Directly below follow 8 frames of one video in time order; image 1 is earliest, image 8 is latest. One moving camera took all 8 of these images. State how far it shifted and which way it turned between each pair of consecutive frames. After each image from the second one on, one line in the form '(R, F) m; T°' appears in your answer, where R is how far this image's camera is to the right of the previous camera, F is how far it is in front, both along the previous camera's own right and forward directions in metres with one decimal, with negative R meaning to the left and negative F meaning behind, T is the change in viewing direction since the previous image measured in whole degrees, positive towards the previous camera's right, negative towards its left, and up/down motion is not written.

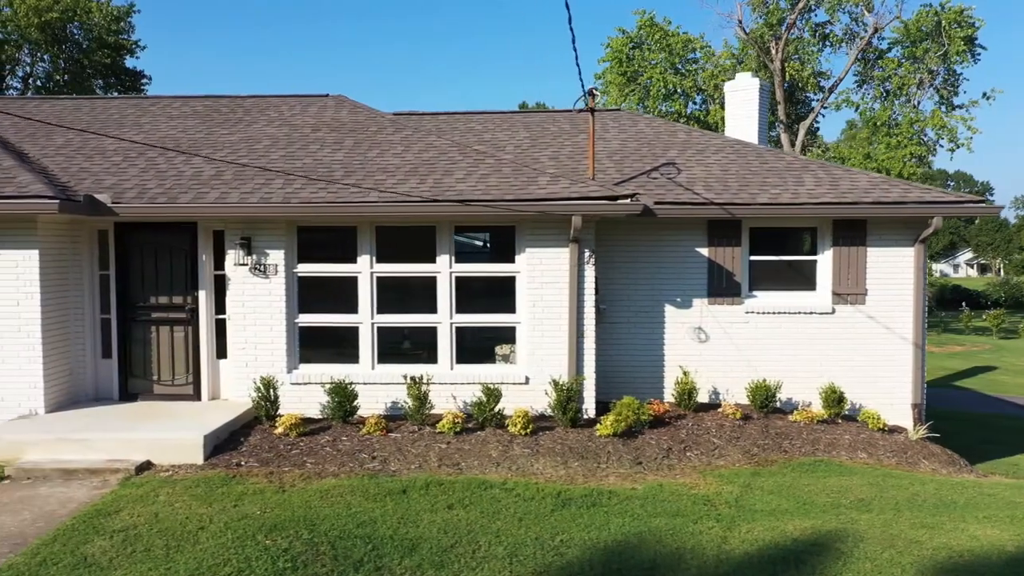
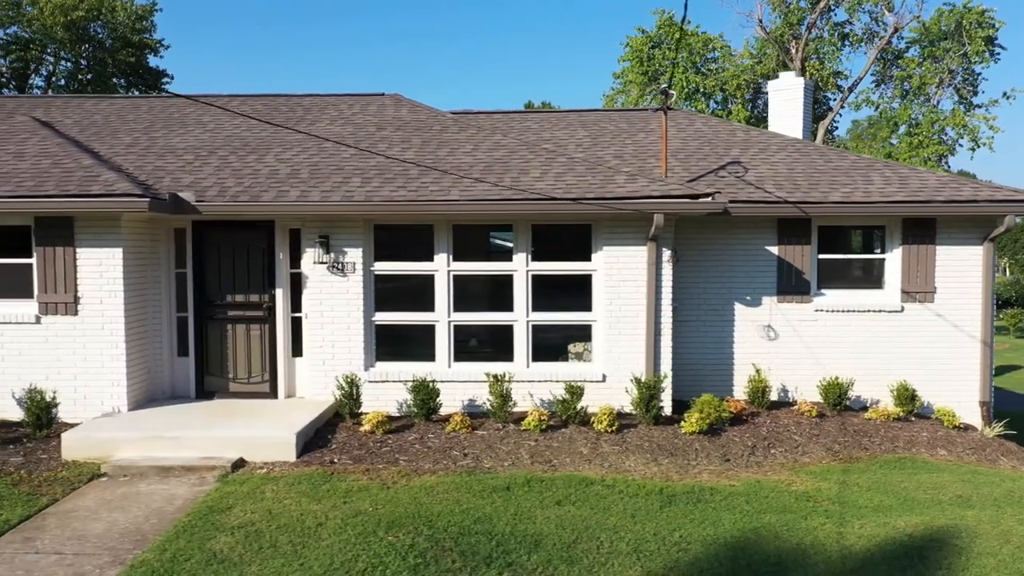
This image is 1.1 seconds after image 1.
(-0.7, 0.0) m; 0°
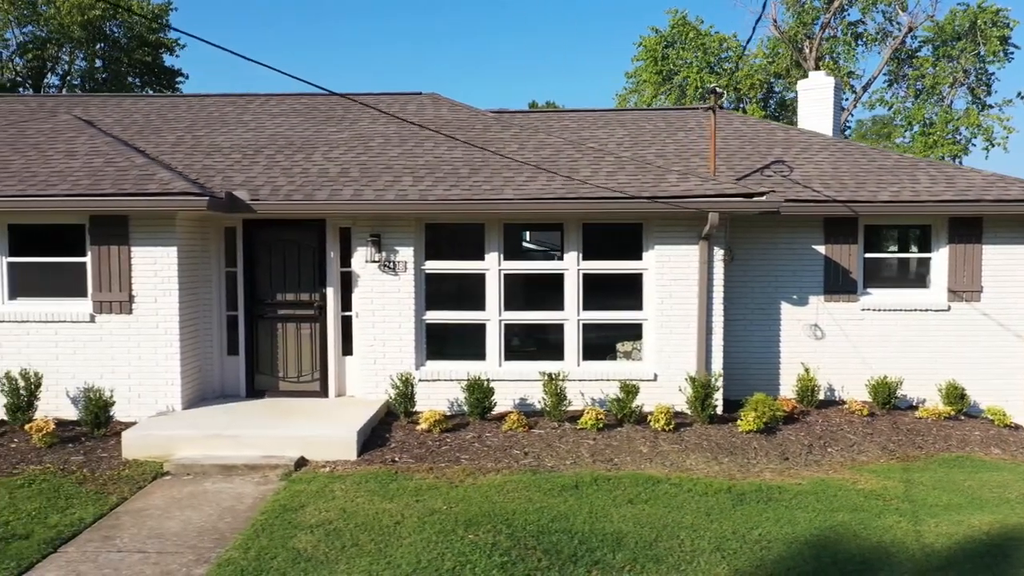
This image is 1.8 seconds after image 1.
(-0.5, 0.0) m; 0°
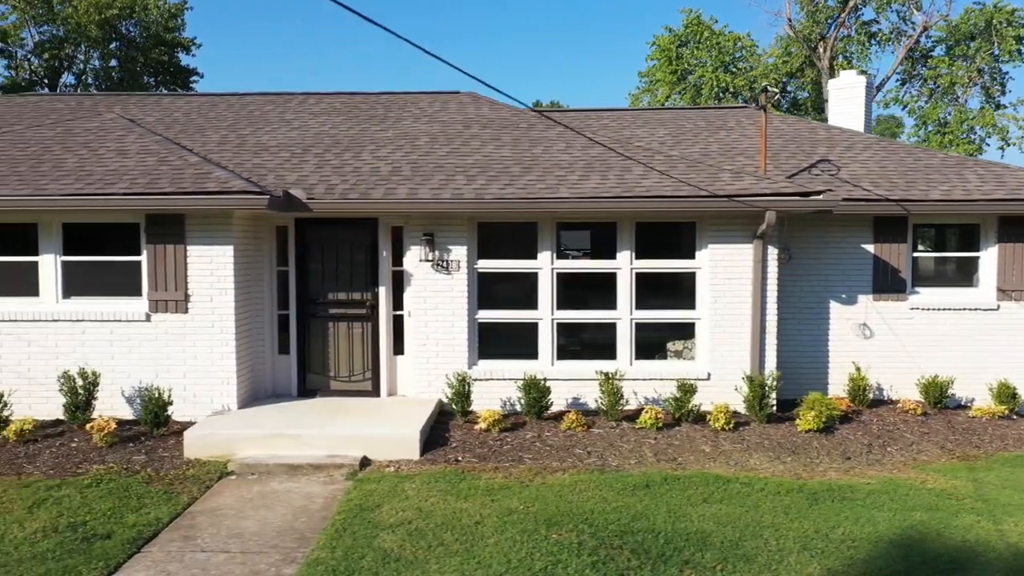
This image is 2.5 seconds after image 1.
(-0.5, 0.0) m; 0°
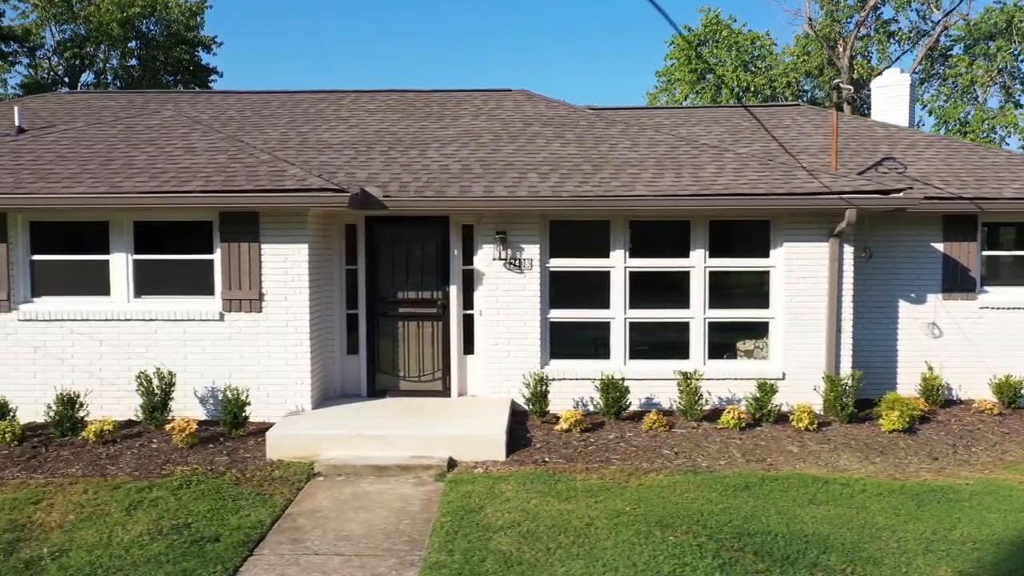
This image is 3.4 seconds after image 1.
(-0.7, +0.1) m; 0°
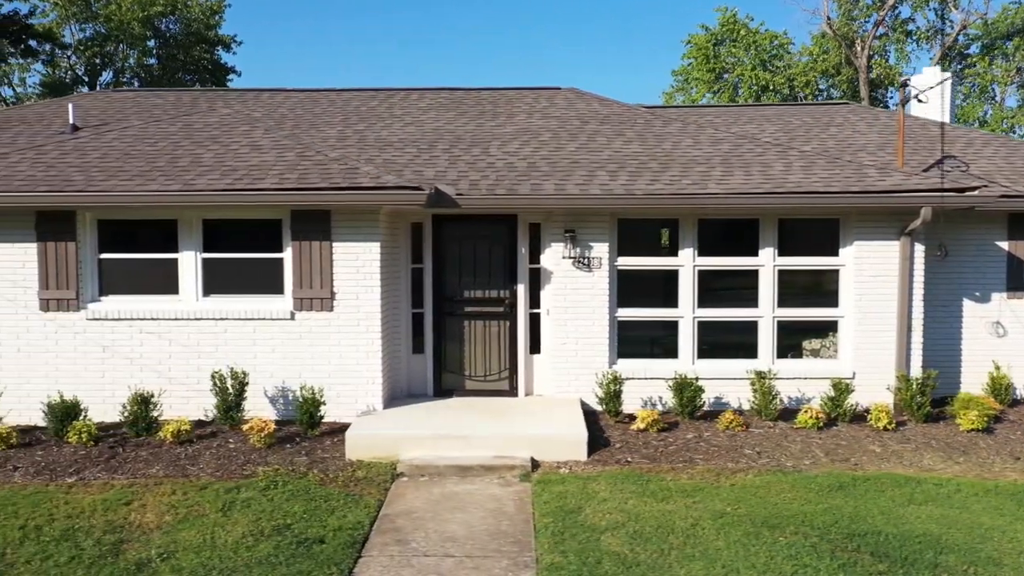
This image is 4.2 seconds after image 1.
(-0.6, +0.1) m; 0°
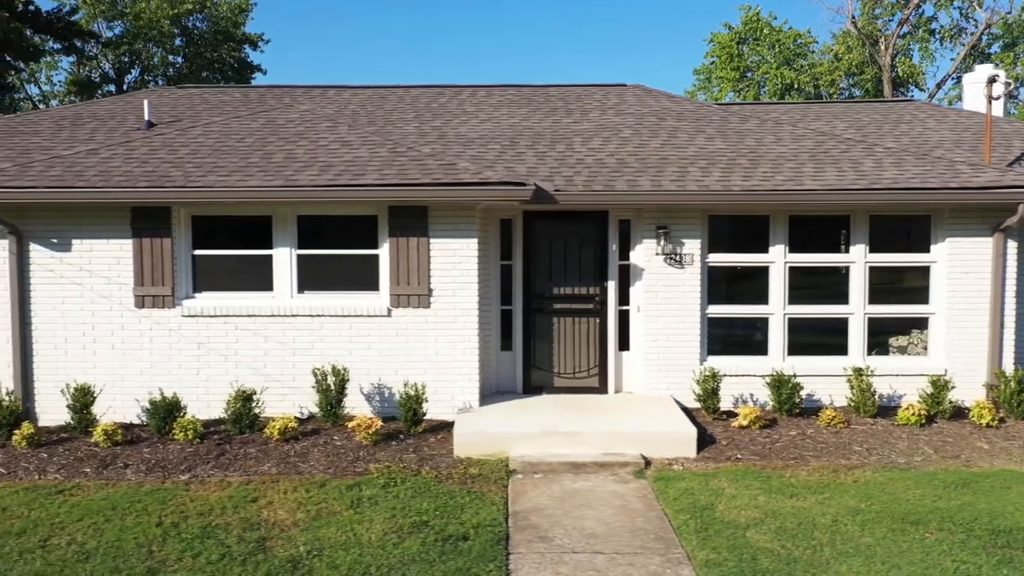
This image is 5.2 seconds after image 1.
(-0.8, 0.0) m; 0°
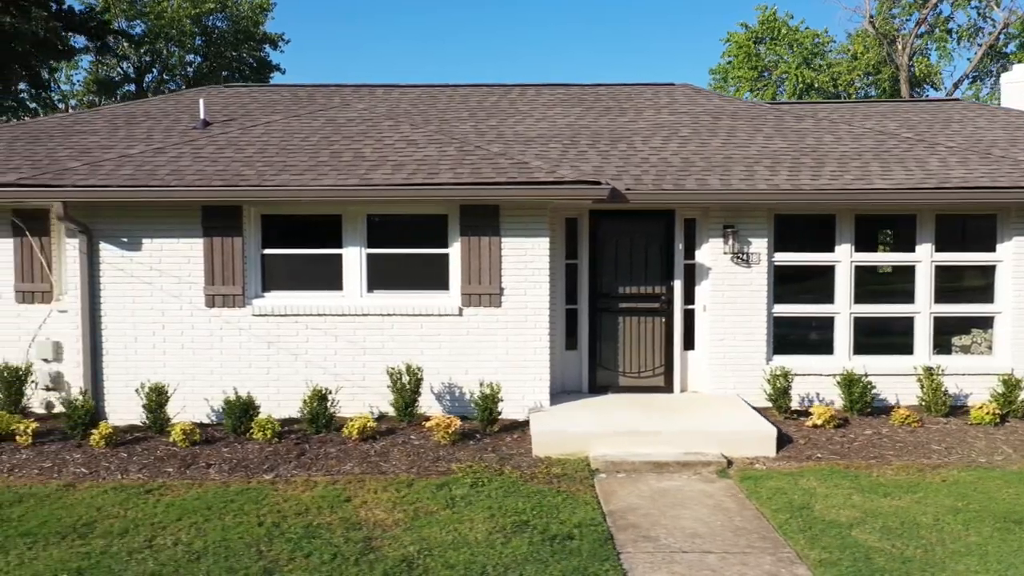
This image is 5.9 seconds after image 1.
(-0.6, 0.0) m; 0°
